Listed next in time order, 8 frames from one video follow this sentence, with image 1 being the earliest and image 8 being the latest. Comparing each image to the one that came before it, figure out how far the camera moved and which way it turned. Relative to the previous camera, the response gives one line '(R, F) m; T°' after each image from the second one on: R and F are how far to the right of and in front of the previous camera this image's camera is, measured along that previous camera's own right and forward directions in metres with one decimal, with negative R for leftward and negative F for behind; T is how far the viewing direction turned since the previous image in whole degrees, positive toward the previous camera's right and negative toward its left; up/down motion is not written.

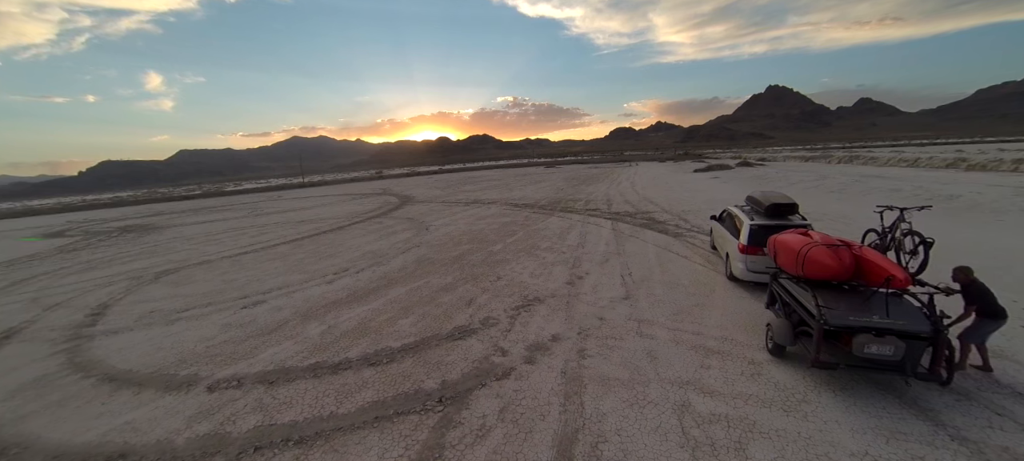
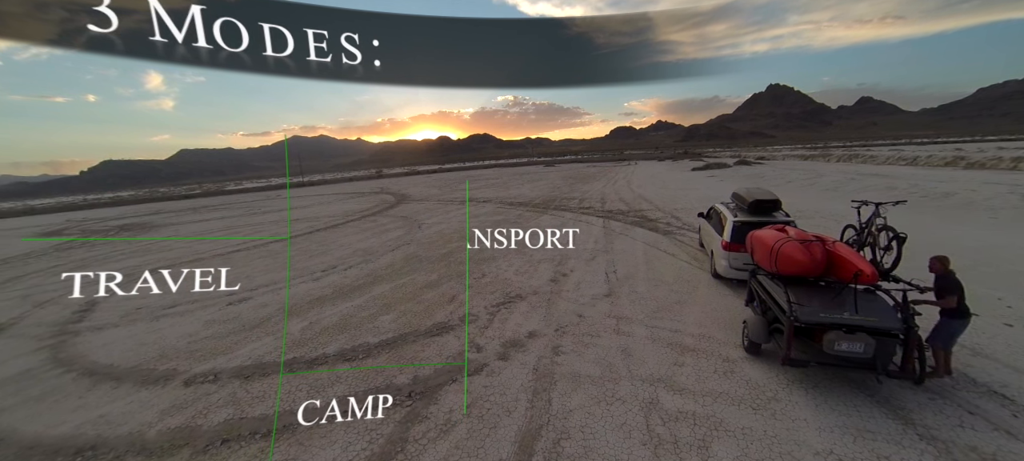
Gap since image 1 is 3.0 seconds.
(+0.4, 0.0) m; 0°
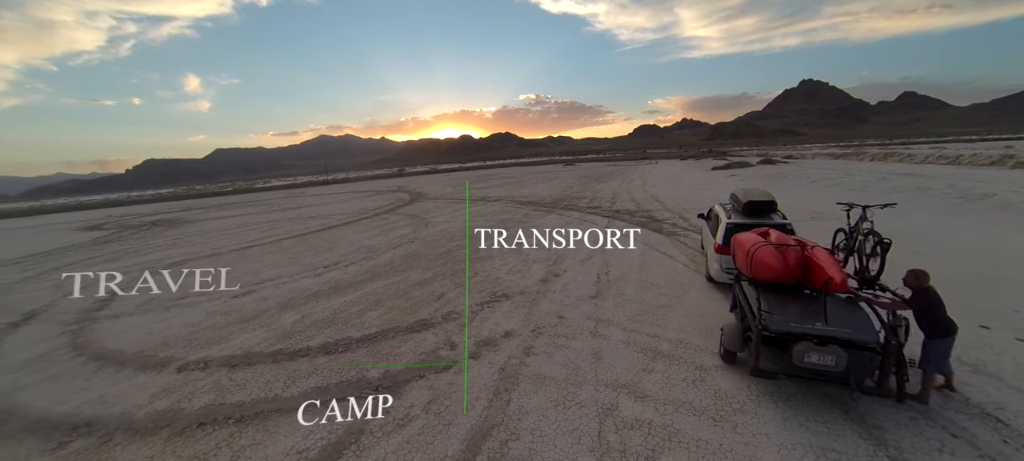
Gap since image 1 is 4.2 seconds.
(+0.7, 0.0) m; -3°
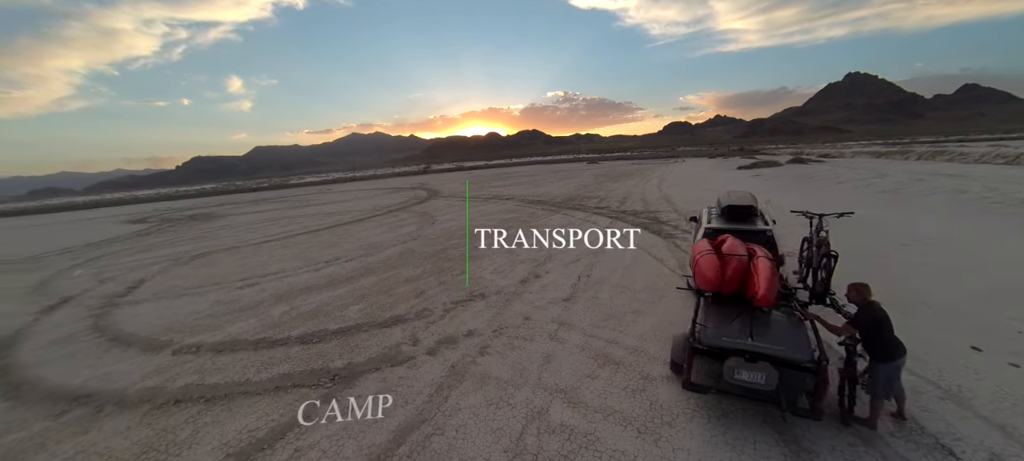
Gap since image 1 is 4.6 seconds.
(+1.0, -0.1) m; -4°
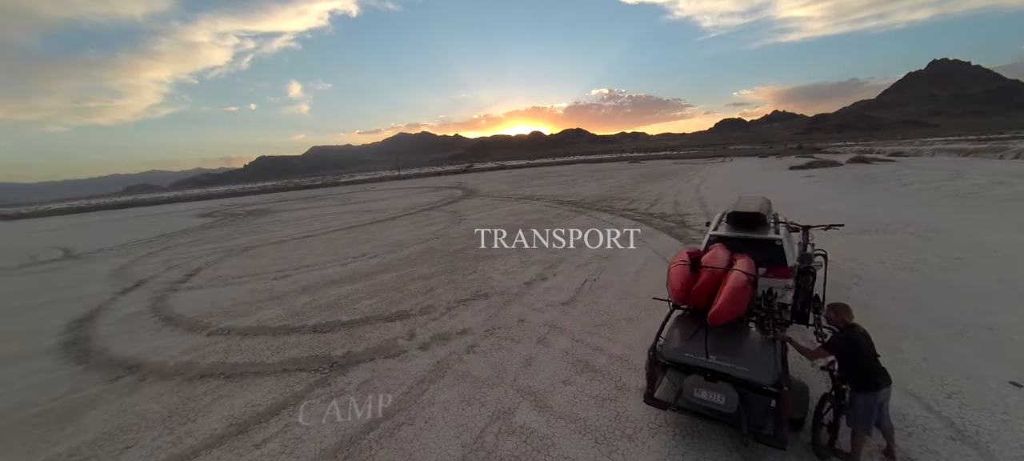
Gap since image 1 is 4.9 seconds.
(+0.8, -0.1) m; -6°
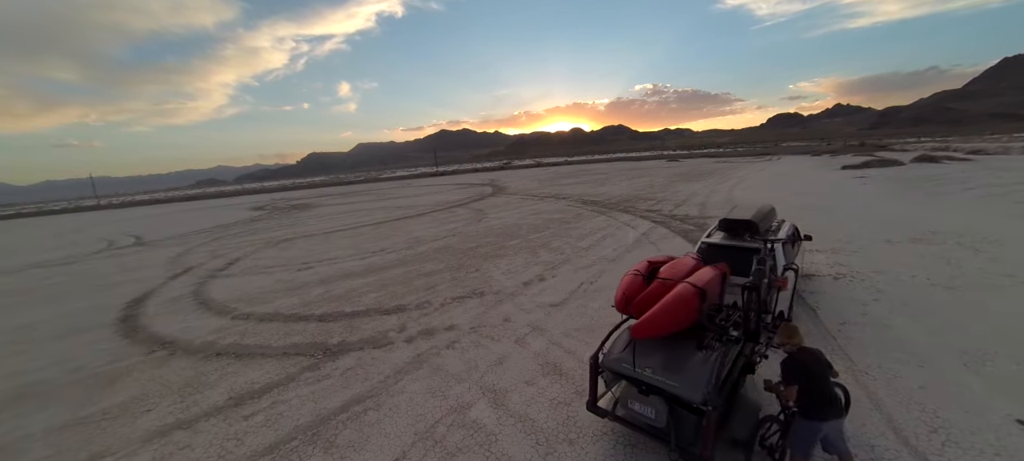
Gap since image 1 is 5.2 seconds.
(+0.9, -0.1) m; -6°
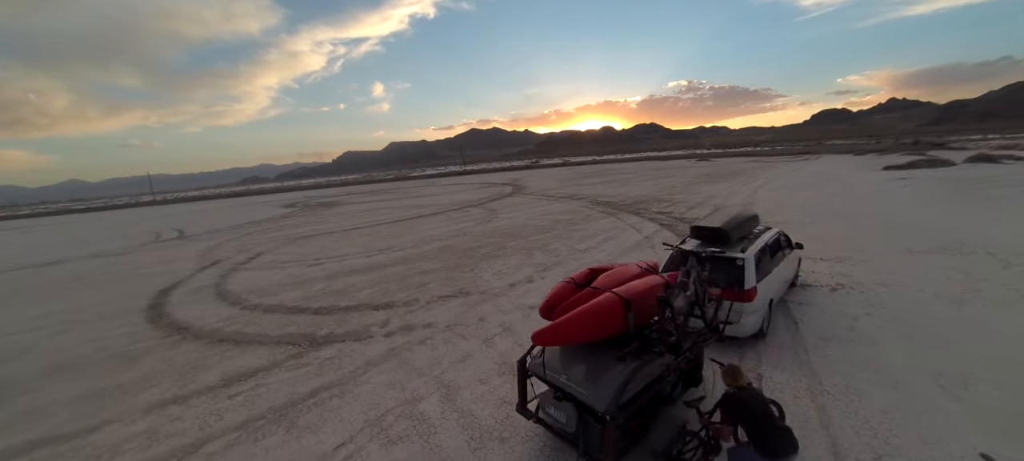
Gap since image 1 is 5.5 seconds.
(+1.0, -0.2) m; -4°
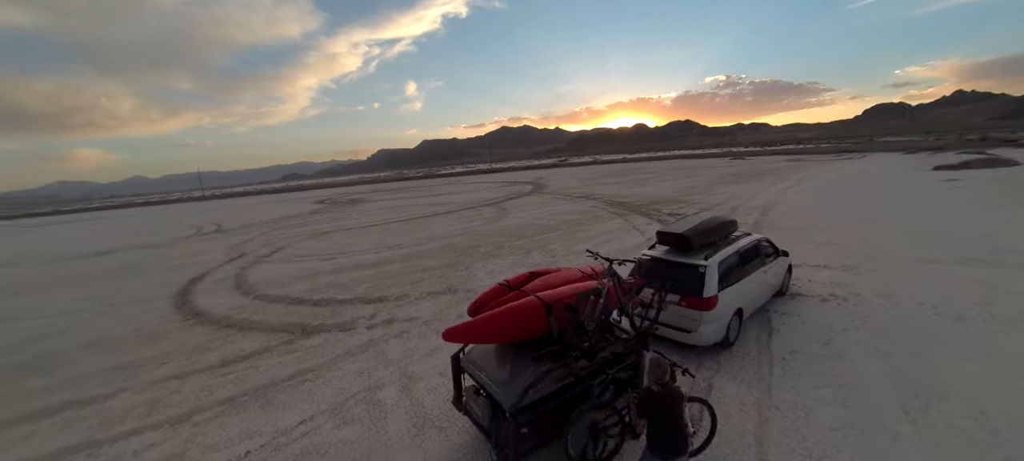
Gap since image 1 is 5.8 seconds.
(+1.0, -0.2) m; -4°
